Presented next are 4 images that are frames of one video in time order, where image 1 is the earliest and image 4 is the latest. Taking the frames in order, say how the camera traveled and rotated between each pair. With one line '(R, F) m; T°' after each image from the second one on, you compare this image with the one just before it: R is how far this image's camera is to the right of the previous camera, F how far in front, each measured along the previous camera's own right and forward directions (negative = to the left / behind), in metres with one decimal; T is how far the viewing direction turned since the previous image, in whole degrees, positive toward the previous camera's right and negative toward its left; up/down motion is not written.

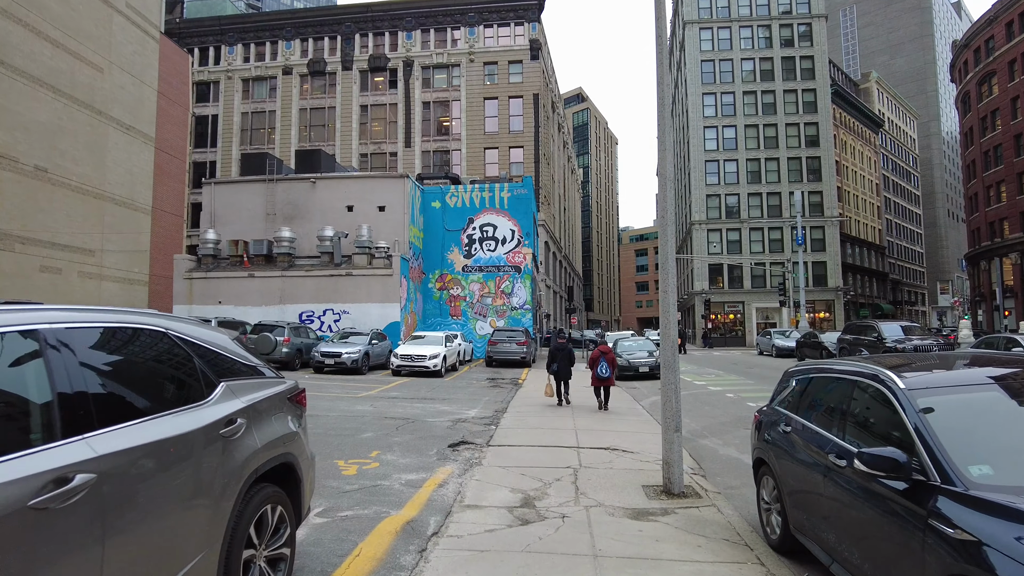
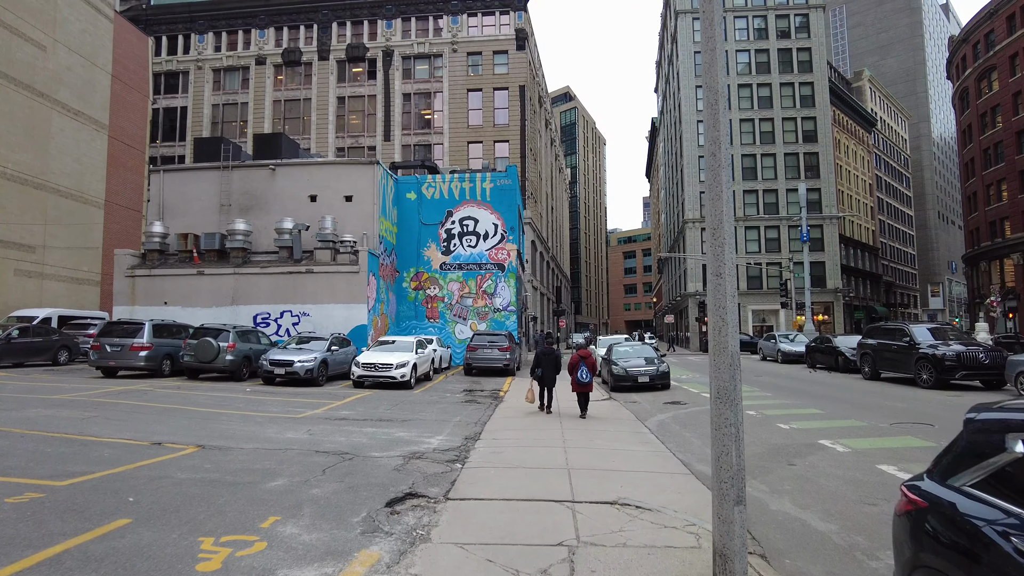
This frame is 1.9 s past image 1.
(+0.2, +2.9) m; +1°
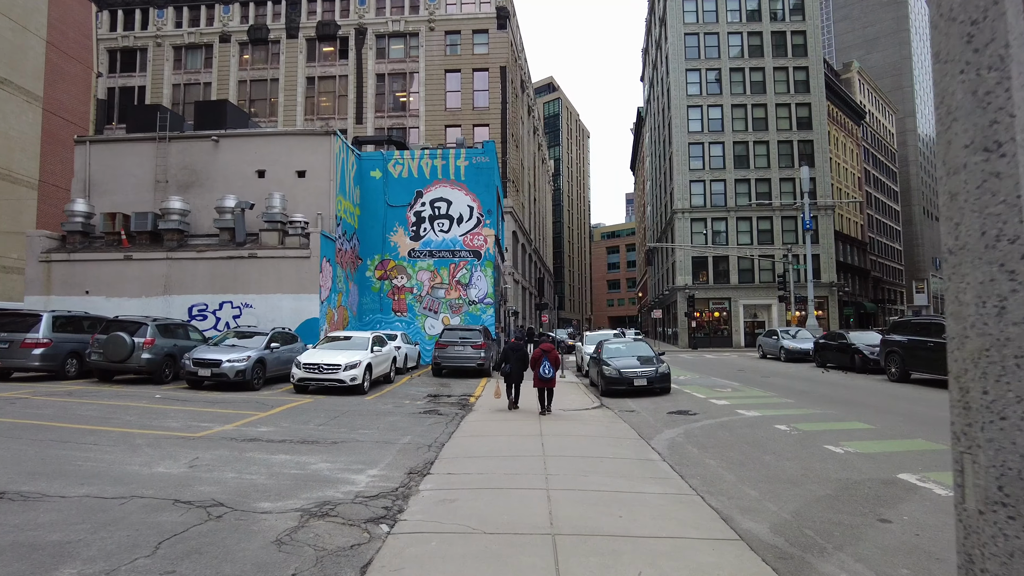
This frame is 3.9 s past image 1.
(+0.2, +3.0) m; +2°
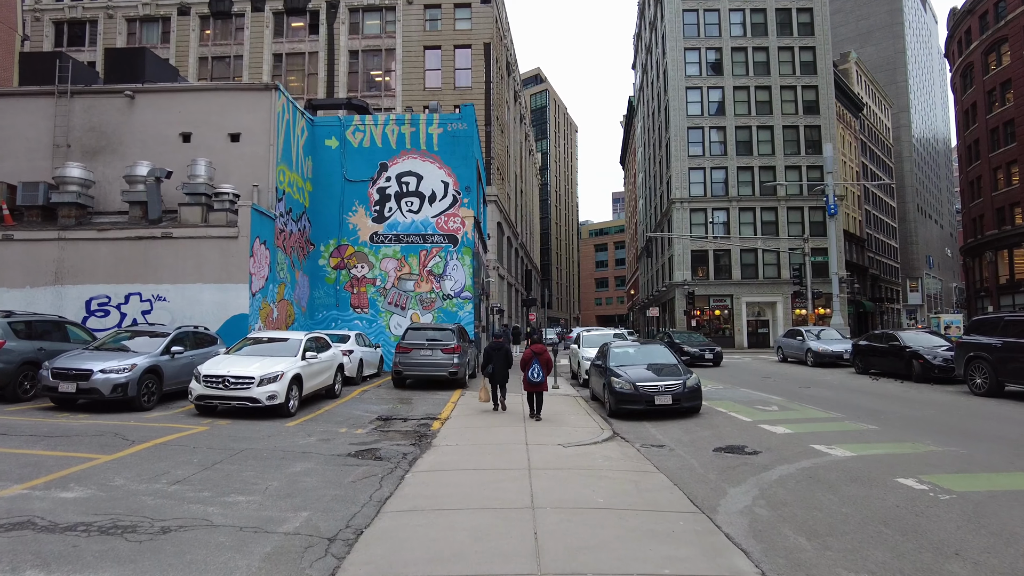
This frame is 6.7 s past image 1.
(+0.1, +4.1) m; +1°
